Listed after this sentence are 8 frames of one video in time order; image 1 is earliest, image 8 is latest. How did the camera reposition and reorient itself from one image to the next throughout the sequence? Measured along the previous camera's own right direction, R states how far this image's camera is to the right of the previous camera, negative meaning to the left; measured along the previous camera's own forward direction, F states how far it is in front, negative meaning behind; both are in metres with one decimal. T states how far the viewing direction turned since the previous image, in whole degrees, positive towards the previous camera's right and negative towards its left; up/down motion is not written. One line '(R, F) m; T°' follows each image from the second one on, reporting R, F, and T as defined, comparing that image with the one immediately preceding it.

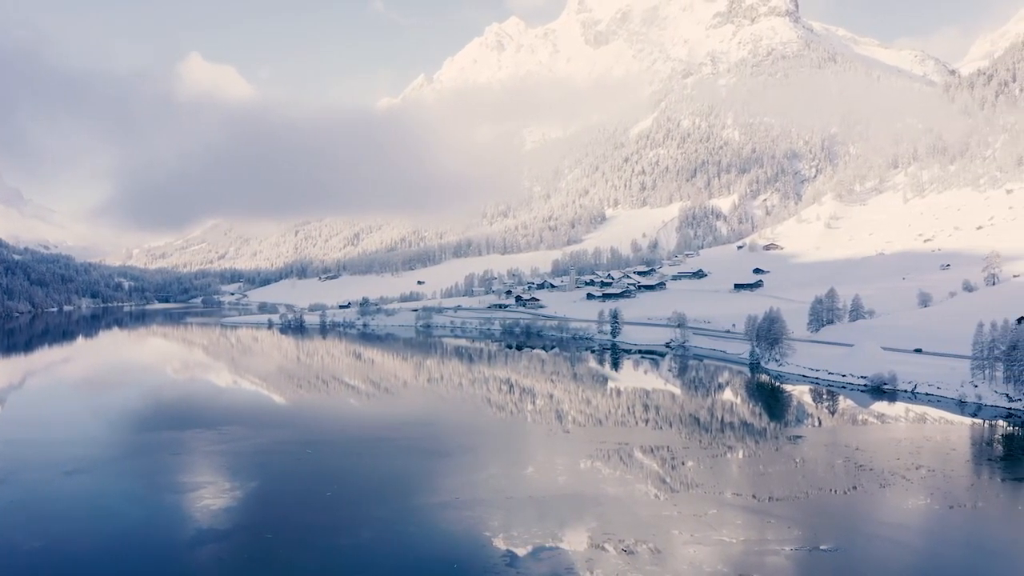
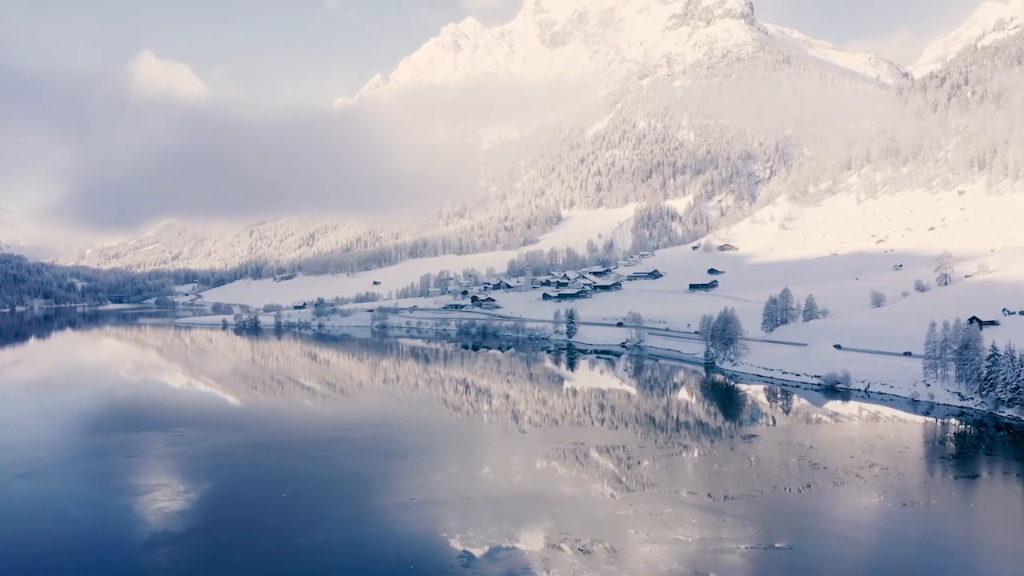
(+1.8, +0.2) m; +1°
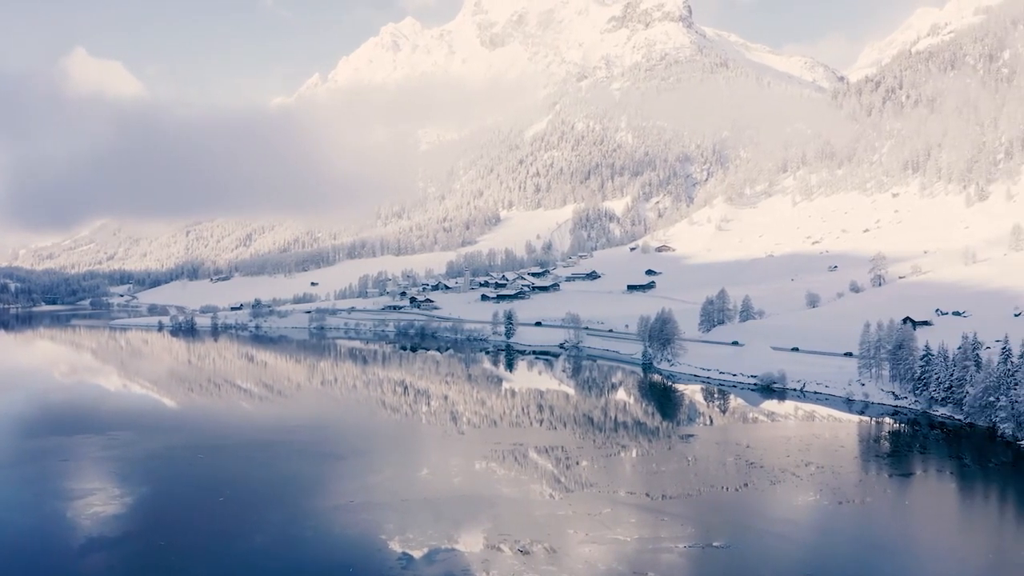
(+2.8, +0.1) m; +2°
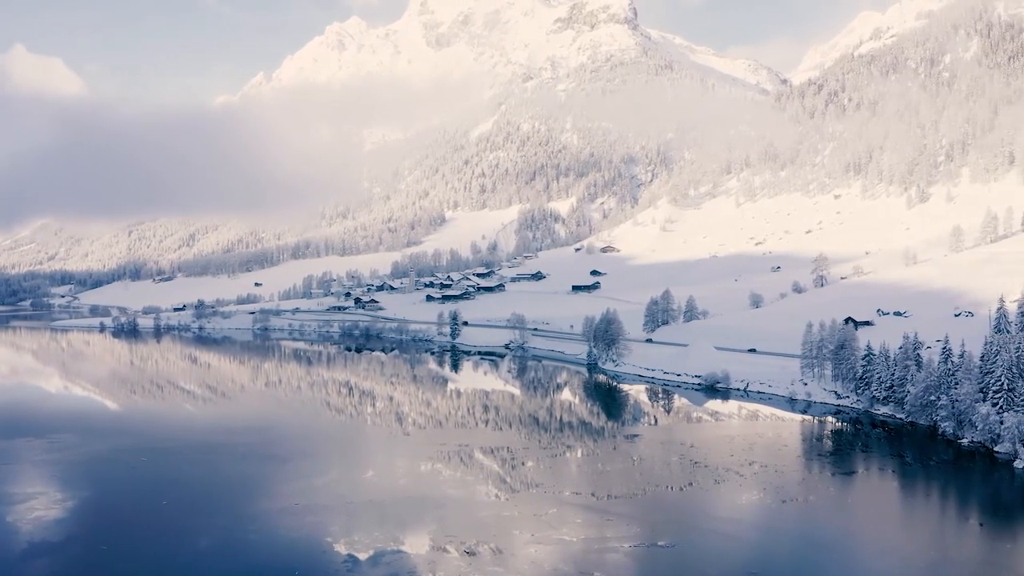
(+2.6, 0.0) m; +1°
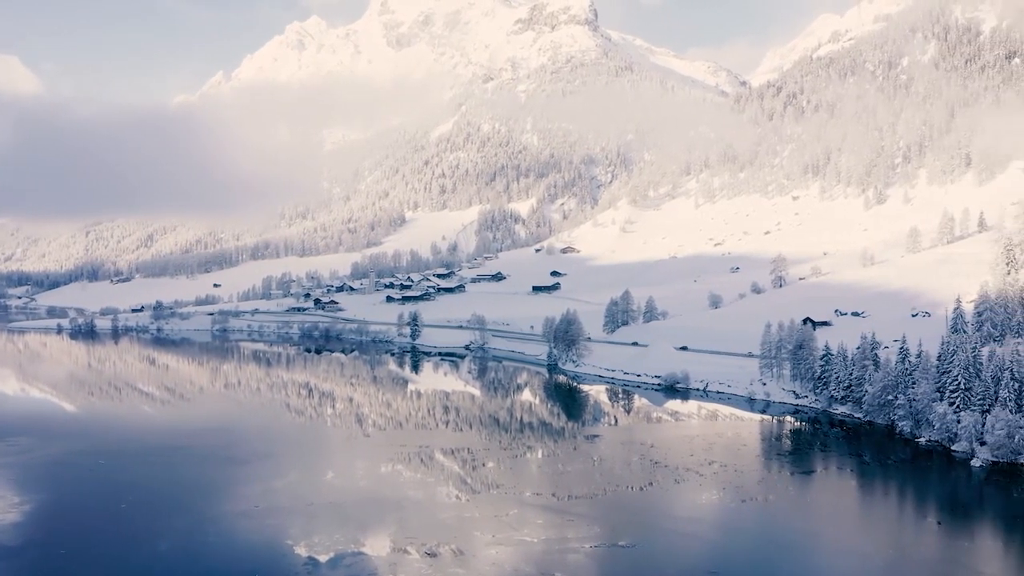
(+1.9, 0.0) m; +1°
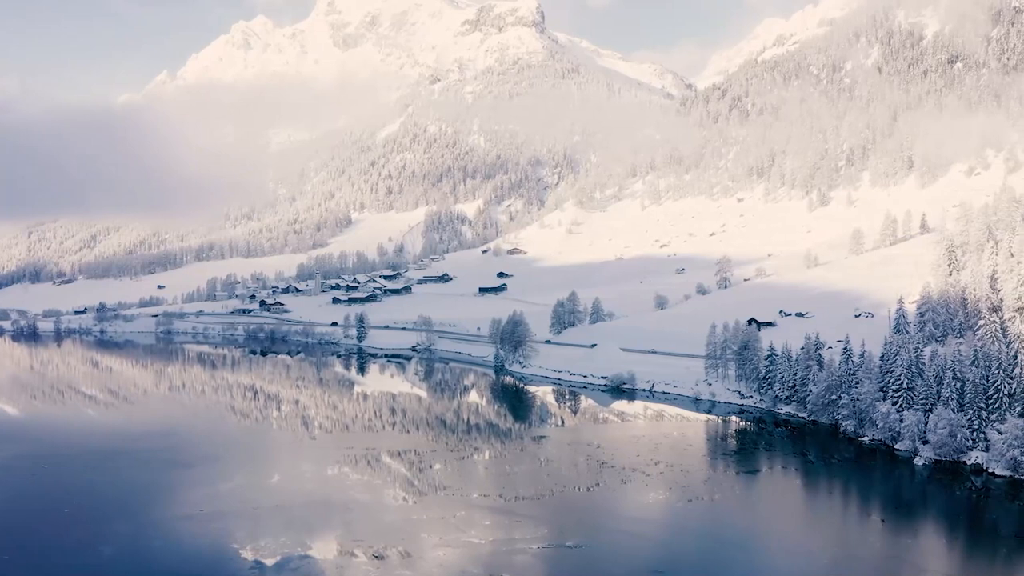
(+2.5, -0.1) m; +1°
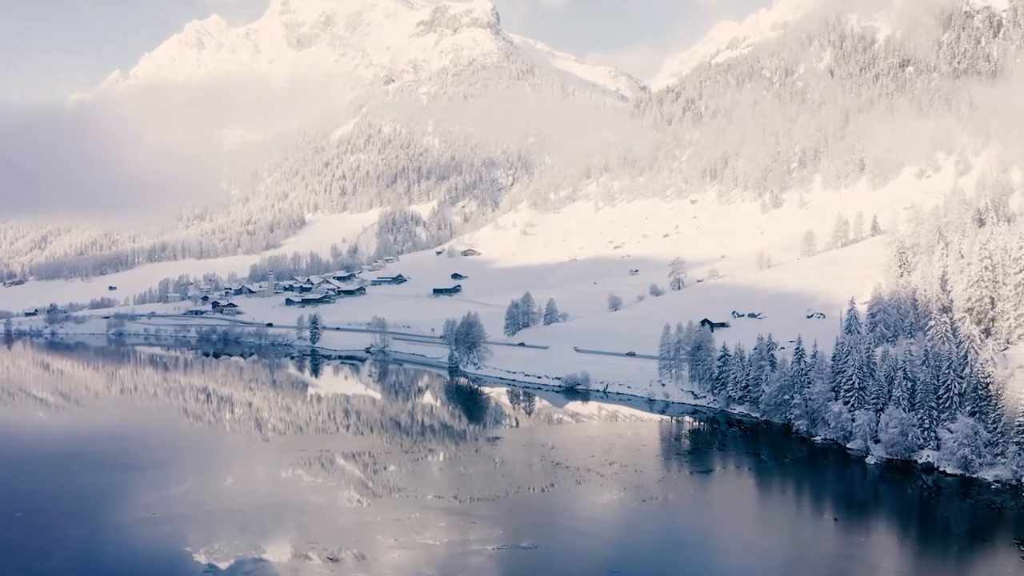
(+2.1, -0.1) m; +1°
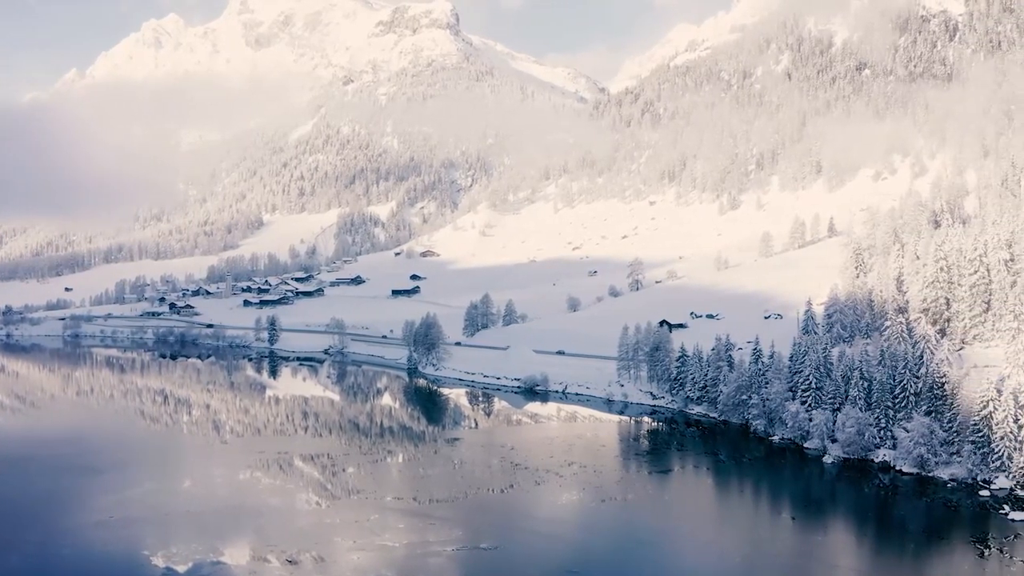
(+1.9, -0.2) m; +1°
